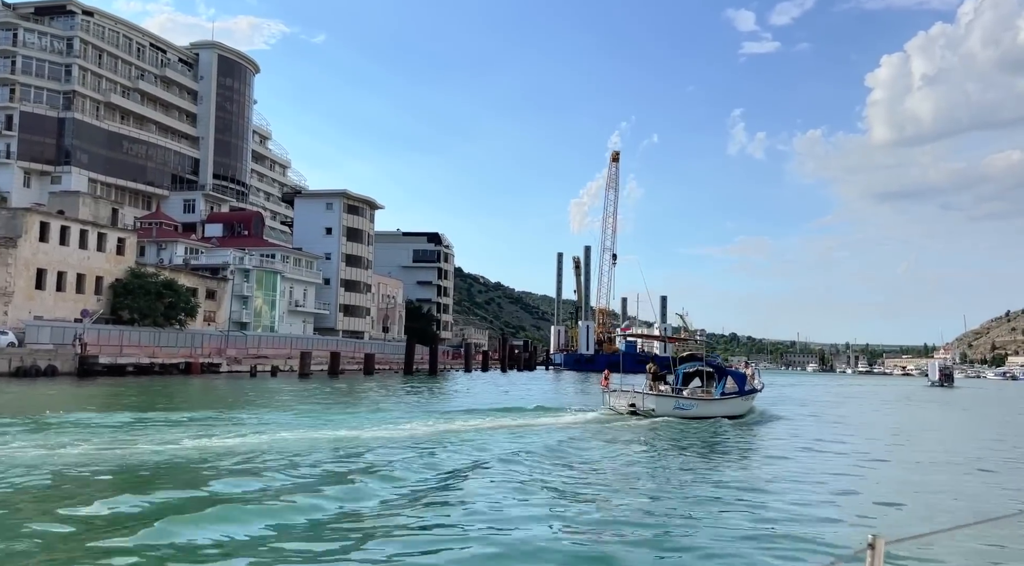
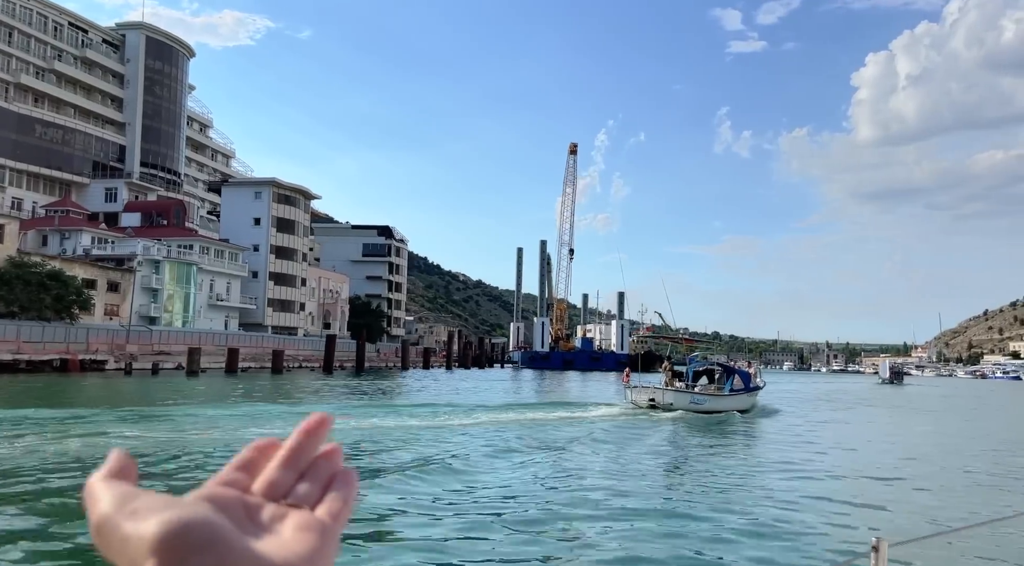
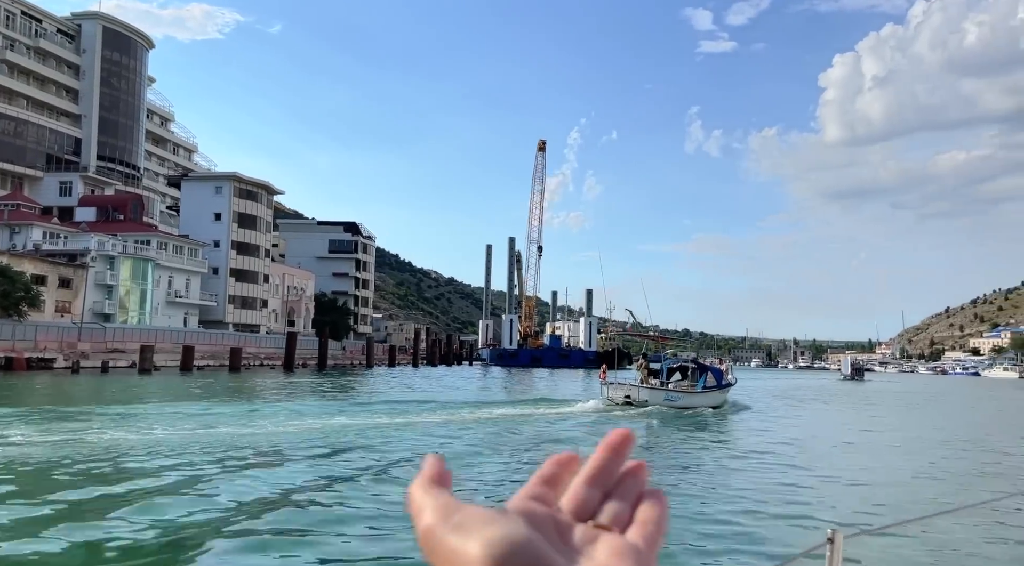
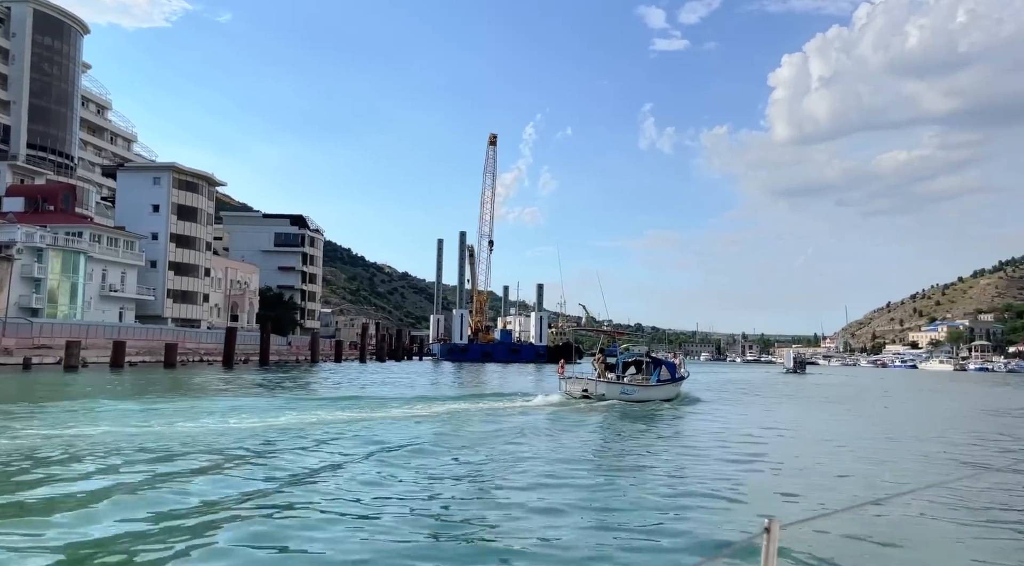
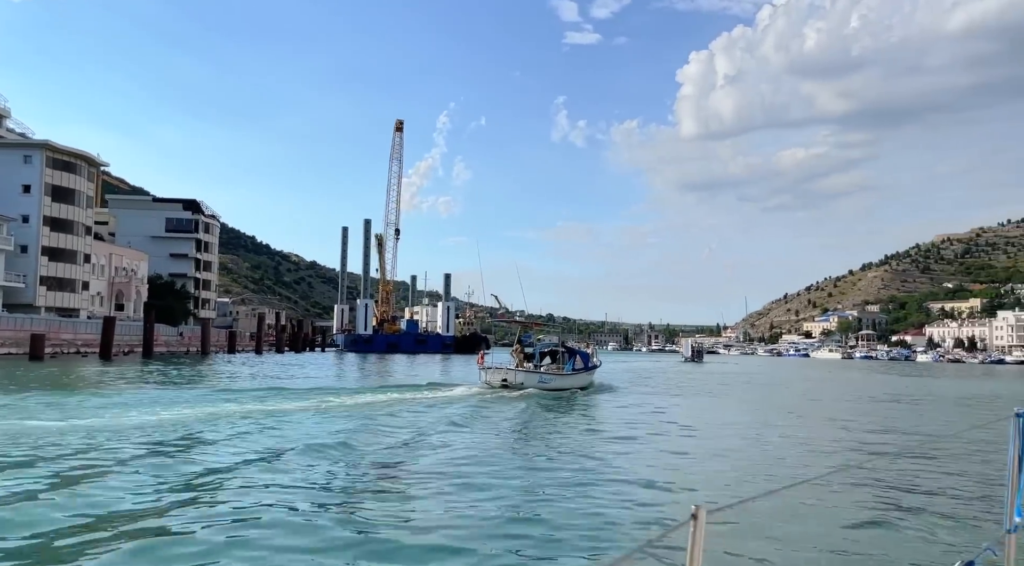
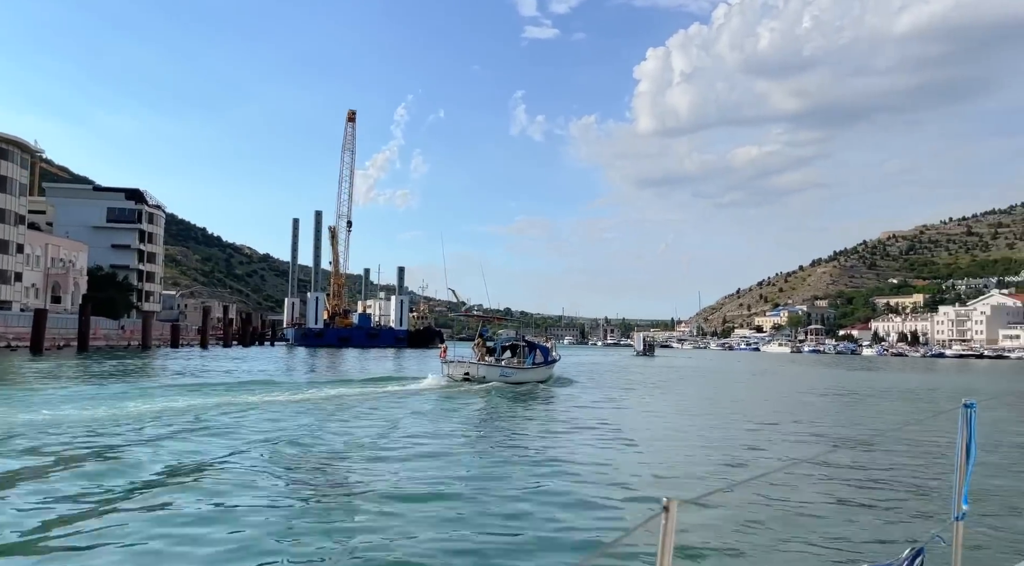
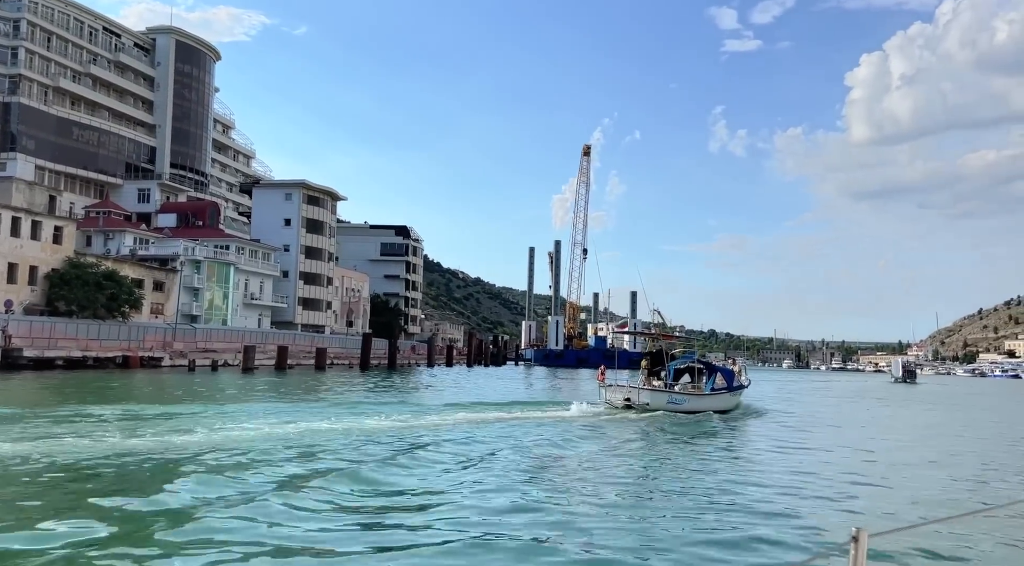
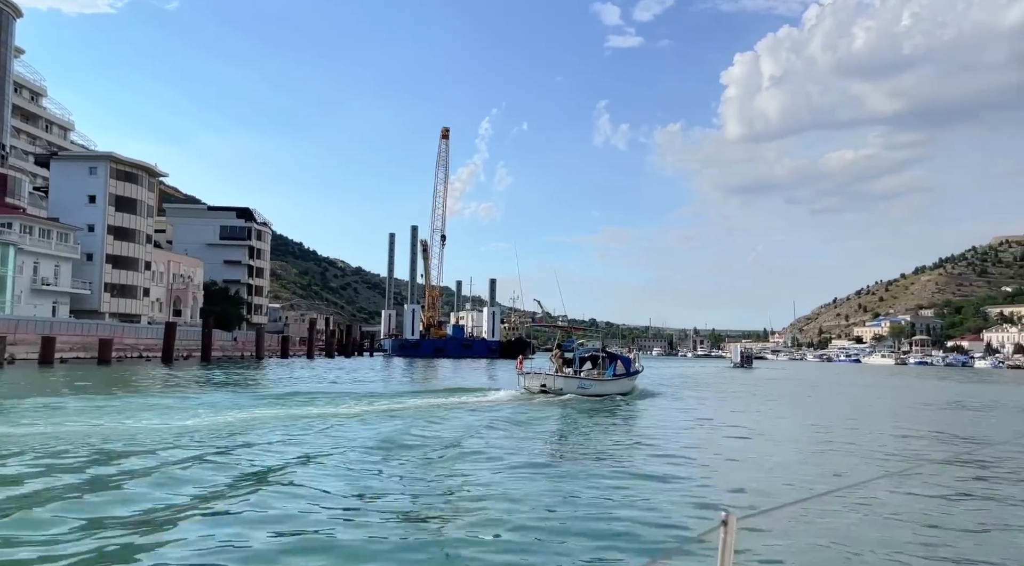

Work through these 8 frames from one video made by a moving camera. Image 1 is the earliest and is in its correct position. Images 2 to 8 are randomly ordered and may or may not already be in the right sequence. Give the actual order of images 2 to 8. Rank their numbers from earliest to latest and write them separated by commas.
7, 2, 3, 4, 8, 5, 6
